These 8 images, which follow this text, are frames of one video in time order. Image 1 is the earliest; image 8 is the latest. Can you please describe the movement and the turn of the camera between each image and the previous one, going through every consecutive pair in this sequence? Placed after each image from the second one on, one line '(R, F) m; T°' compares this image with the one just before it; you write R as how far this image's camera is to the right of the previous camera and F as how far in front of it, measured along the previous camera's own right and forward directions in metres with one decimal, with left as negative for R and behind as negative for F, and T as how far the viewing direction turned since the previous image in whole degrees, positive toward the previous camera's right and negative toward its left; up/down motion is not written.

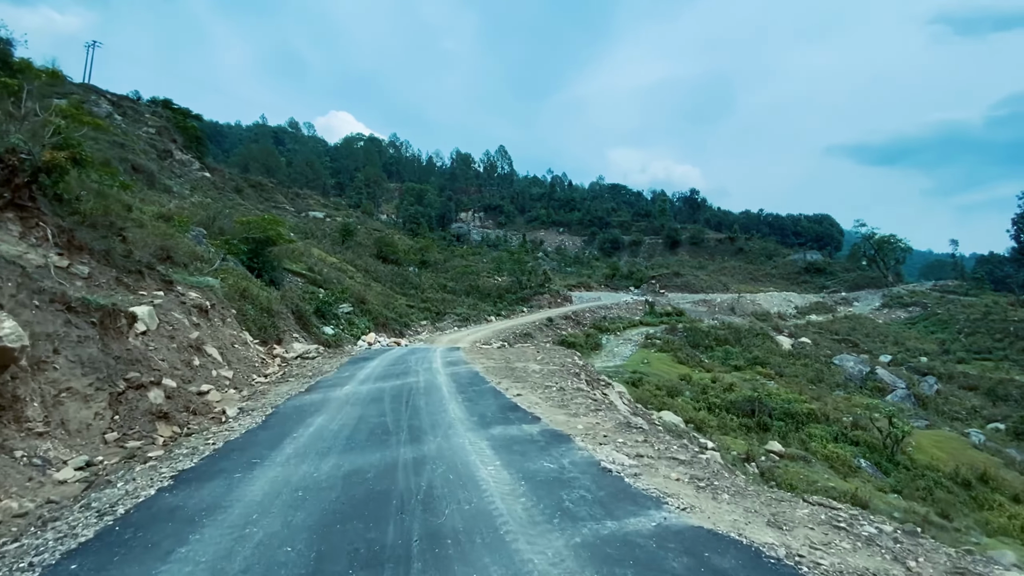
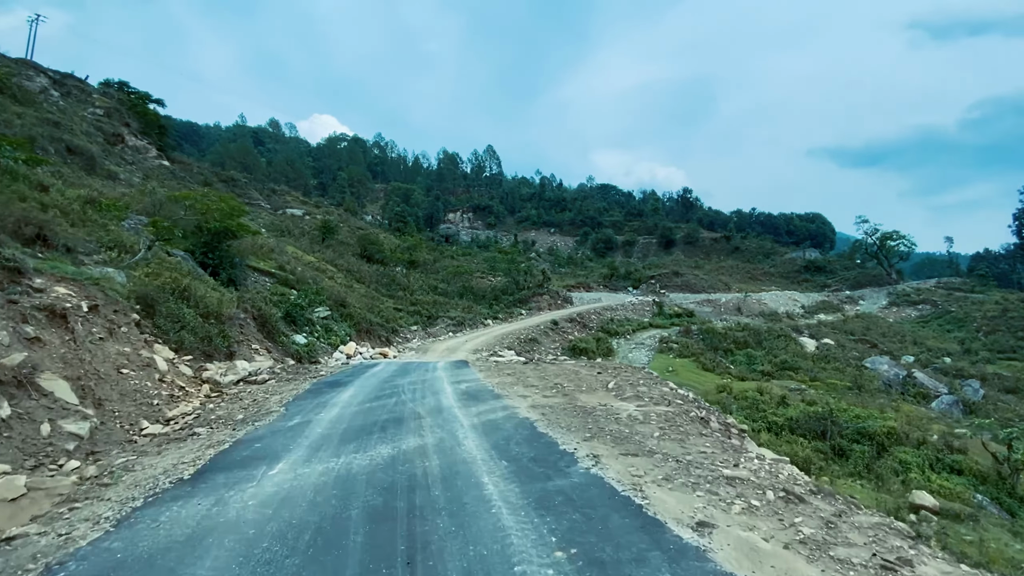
(-0.8, +3.7) m; +2°
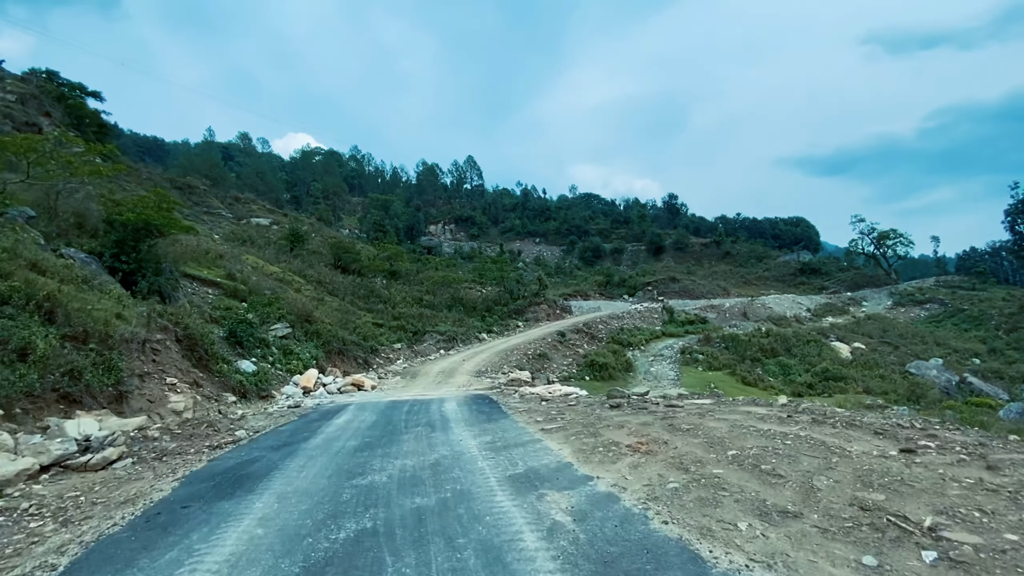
(-1.0, +4.3) m; +2°
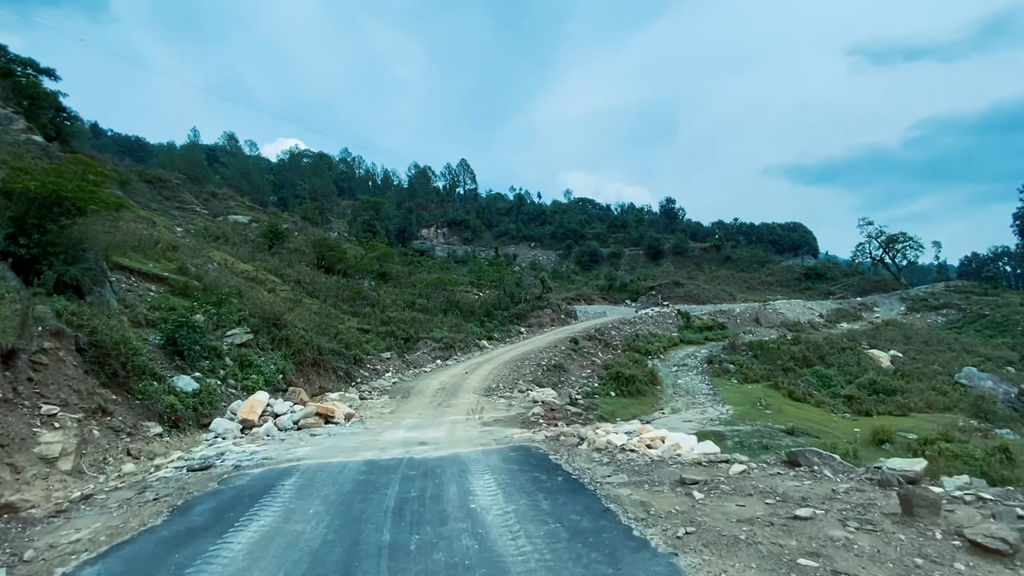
(-0.7, +3.3) m; +1°
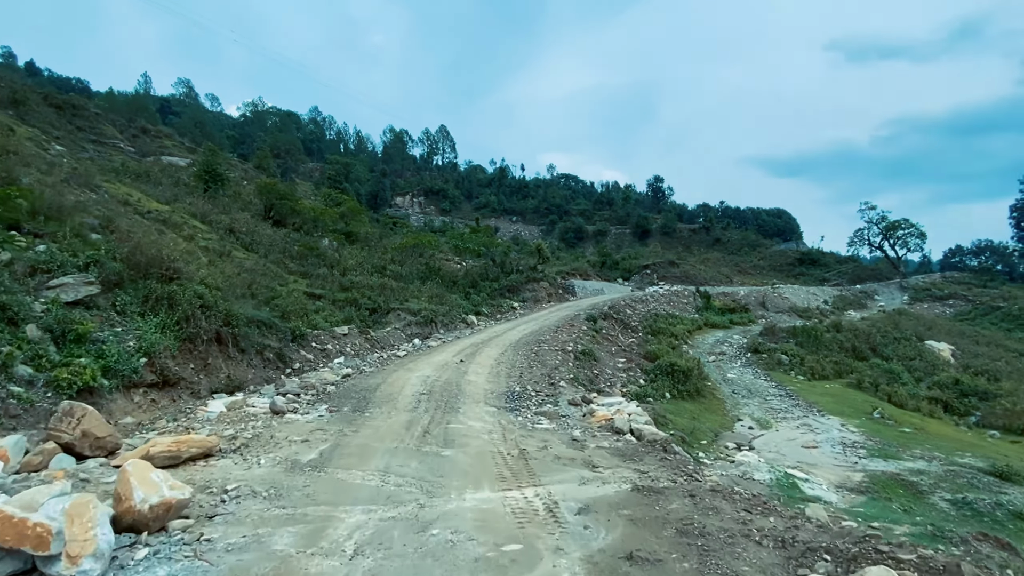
(-1.0, +5.5) m; +3°
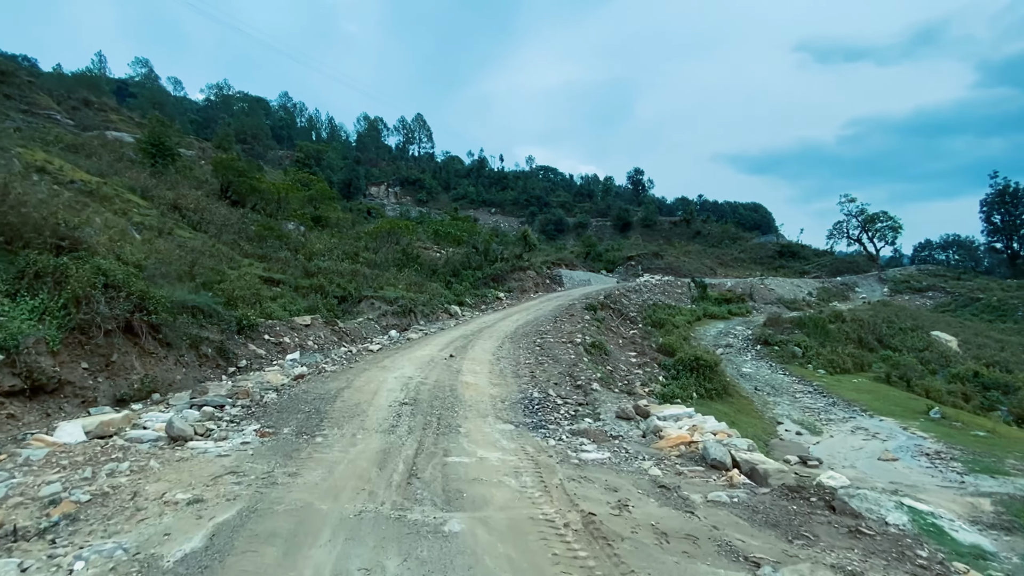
(-0.4, +2.1) m; +3°
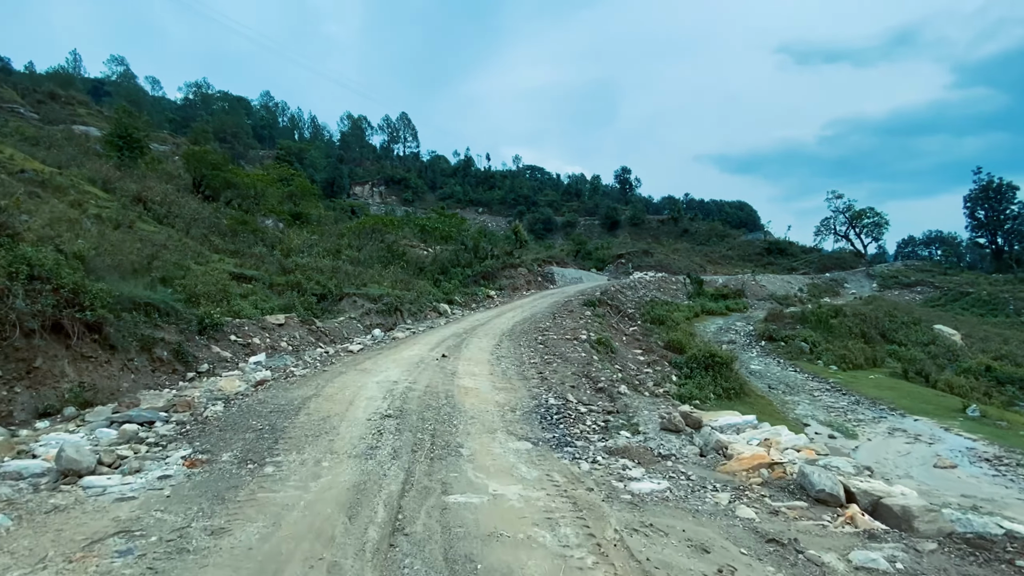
(-0.2, +1.0) m; +1°
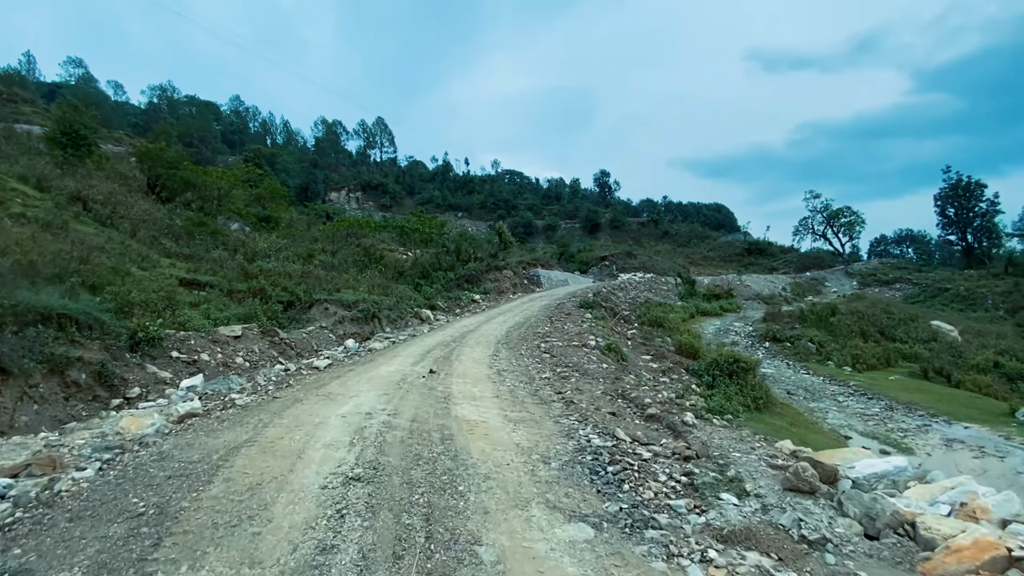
(-0.3, +1.3) m; +2°
